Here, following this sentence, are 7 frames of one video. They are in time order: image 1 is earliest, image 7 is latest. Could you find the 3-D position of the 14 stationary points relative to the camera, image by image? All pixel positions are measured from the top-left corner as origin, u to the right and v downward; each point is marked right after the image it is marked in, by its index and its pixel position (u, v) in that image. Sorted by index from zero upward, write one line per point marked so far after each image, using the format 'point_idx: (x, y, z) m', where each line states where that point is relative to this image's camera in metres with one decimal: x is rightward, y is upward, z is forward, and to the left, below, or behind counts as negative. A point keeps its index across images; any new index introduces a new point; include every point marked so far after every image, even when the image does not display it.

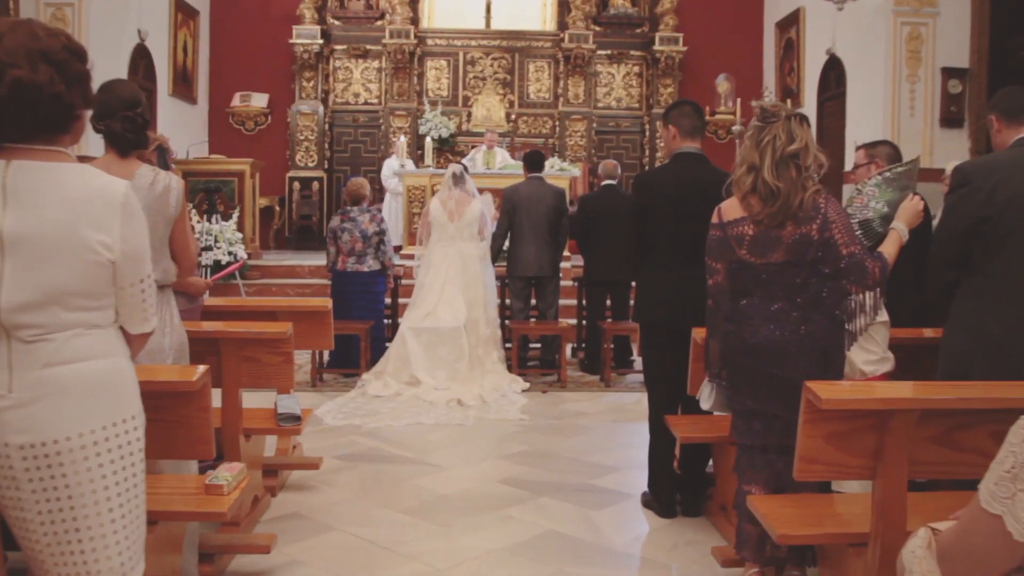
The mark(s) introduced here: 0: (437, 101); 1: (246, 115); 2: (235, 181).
0: (-0.9, +2.3, +14.2) m
1: (-3.3, +2.2, +14.3) m
2: (-2.5, +1.0, +10.5) m
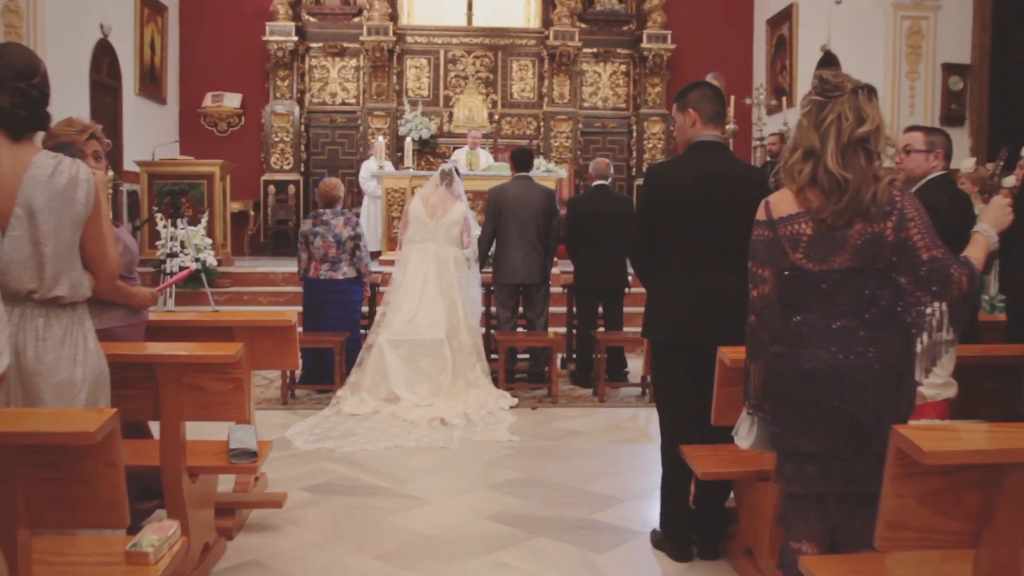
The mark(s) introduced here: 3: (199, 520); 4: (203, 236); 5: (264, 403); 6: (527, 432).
0: (-1.1, +2.2, +13.7) m
1: (-3.5, +2.1, +13.7) m
2: (-2.7, +0.9, +10.0) m
3: (-0.9, -0.6, +3.2) m
4: (-2.5, +0.4, +9.3) m
5: (-1.3, -0.6, +6.2) m
6: (+0.1, -0.7, +5.5) m
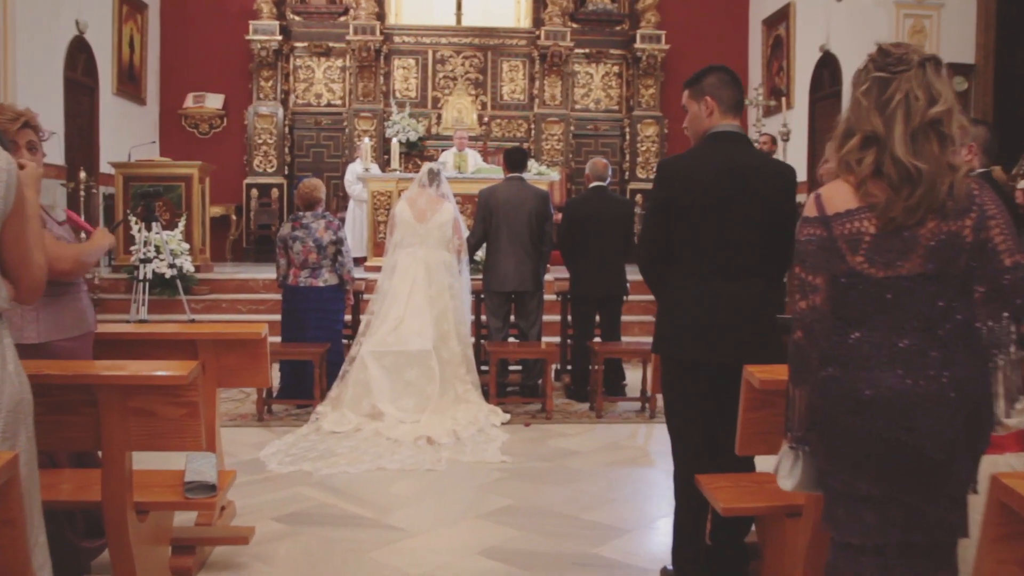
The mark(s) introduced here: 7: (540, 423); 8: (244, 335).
0: (-1.2, +2.2, +13.3) m
1: (-3.6, +2.0, +13.3) m
2: (-2.7, +0.9, +9.6) m
3: (-0.9, -0.7, +2.8) m
4: (-2.6, +0.4, +8.9) m
5: (-1.4, -0.7, +5.8) m
6: (0.0, -0.7, +5.1) m
7: (+0.1, -0.7, +5.8) m
8: (-0.8, -0.1, +3.5) m
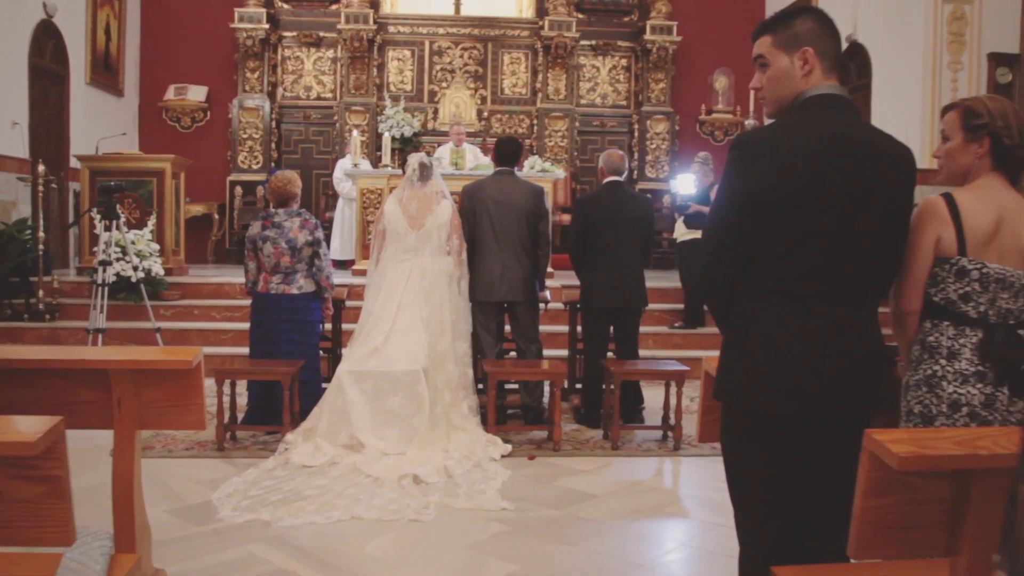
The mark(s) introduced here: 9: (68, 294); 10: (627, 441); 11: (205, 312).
0: (-1.2, +2.1, +12.5) m
1: (-3.6, +1.9, +12.5) m
2: (-2.7, +0.8, +8.8) m
3: (-0.9, -0.7, +2.0) m
4: (-2.6, +0.3, +8.1) m
5: (-1.4, -0.7, +5.0) m
6: (0.0, -0.8, +4.3) m
7: (+0.2, -0.7, +5.0) m
8: (-0.8, -0.2, +2.7) m
9: (-3.3, 0.0, +8.5) m
10: (+0.5, -0.7, +5.4) m
11: (-2.2, -0.2, +8.2) m
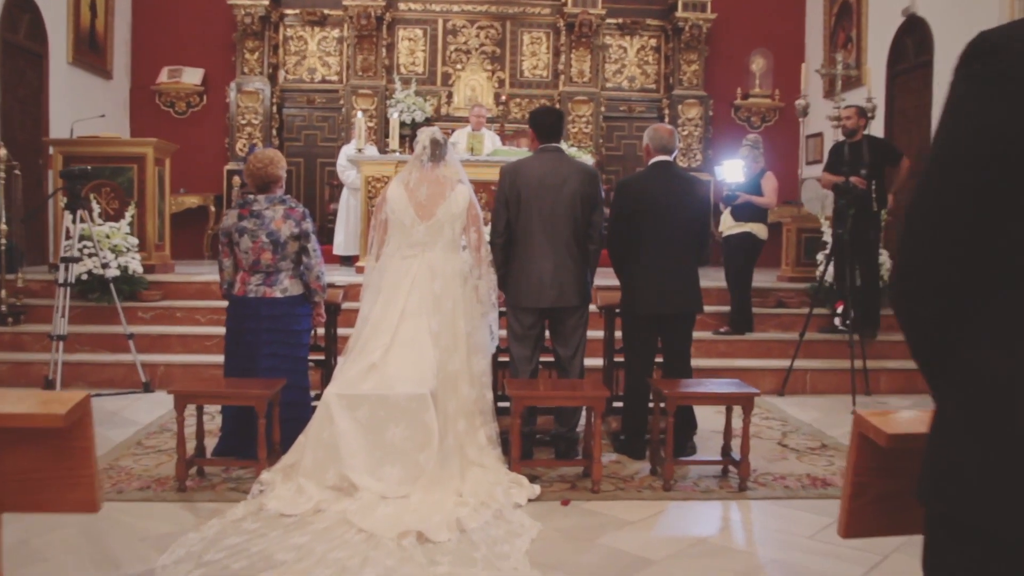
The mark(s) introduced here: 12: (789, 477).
0: (-1.0, +2.1, +11.5) m
1: (-3.4, +2.0, +11.6) m
2: (-2.6, +0.8, +7.8) m
3: (-0.8, -0.7, +1.0) m
4: (-2.4, +0.3, +7.1) m
5: (-1.3, -0.7, +4.1) m
6: (+0.1, -0.8, +3.3) m
7: (+0.3, -0.7, +4.1) m
8: (-0.7, -0.2, +1.8) m
9: (-3.1, 0.0, +7.5) m
10: (+0.6, -0.7, +4.4) m
11: (-2.0, -0.2, +7.3) m
12: (+1.1, -0.7, +4.5) m
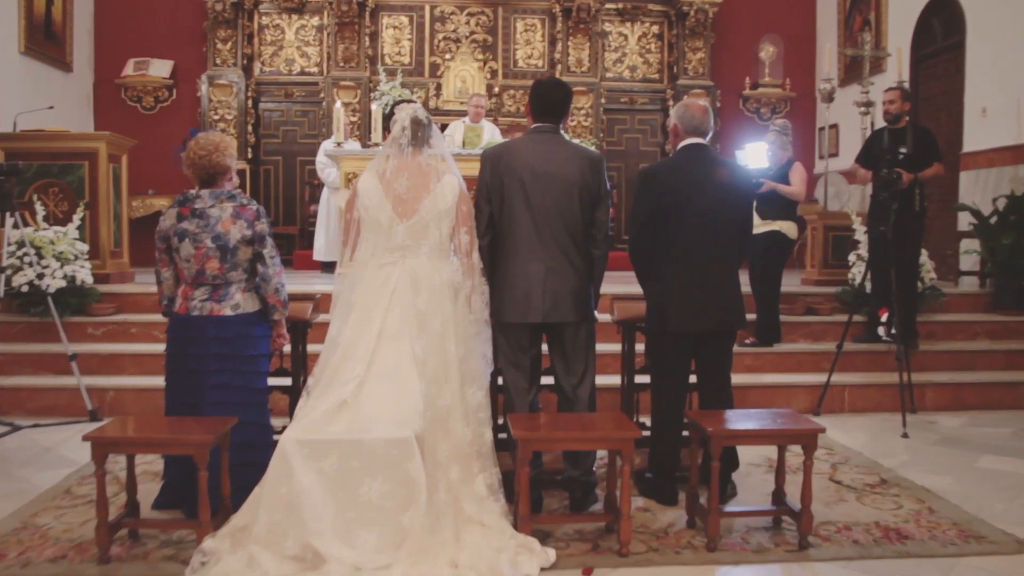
0: (-1.1, +2.1, +10.7) m
1: (-3.5, +1.9, +10.8) m
2: (-2.6, +0.7, +7.0) m
3: (-0.8, -0.8, +0.2) m
4: (-2.4, +0.3, +6.3) m
5: (-1.3, -0.8, +3.2) m
6: (+0.2, -0.8, +2.5) m
7: (+0.3, -0.8, +3.2) m
8: (-0.7, -0.2, +1.0) m
9: (-3.1, -0.1, +6.7) m
10: (+0.7, -0.8, +3.6) m
11: (-2.1, -0.2, +6.4) m
12: (+1.1, -0.8, +3.7) m
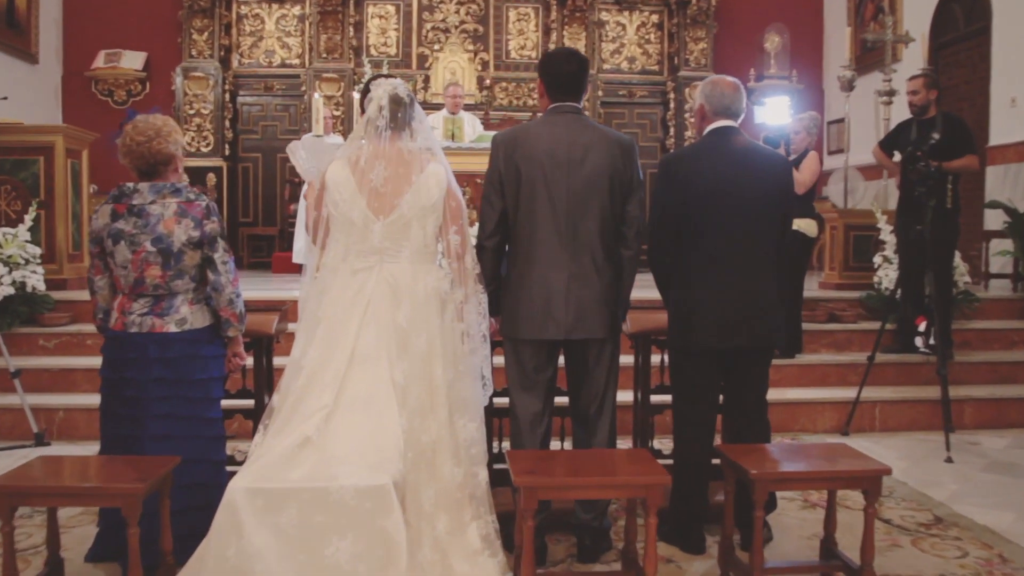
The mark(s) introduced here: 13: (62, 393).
0: (-1.2, +2.0, +10.1) m
1: (-3.5, +1.8, +10.1) m
2: (-2.6, +0.7, +6.4) m
3: (-0.7, -0.8, -0.4) m
4: (-2.4, +0.2, +5.7) m
5: (-1.3, -0.8, +2.6) m
6: (+0.2, -0.9, +1.9) m
7: (+0.3, -0.8, +2.7) m
8: (-0.7, -0.3, +0.4) m
9: (-3.2, -0.2, +6.1) m
10: (+0.7, -0.8, +3.0) m
11: (-2.1, -0.3, +5.8) m
12: (+1.1, -0.8, +3.1) m
13: (-2.1, -0.5, +5.4) m
